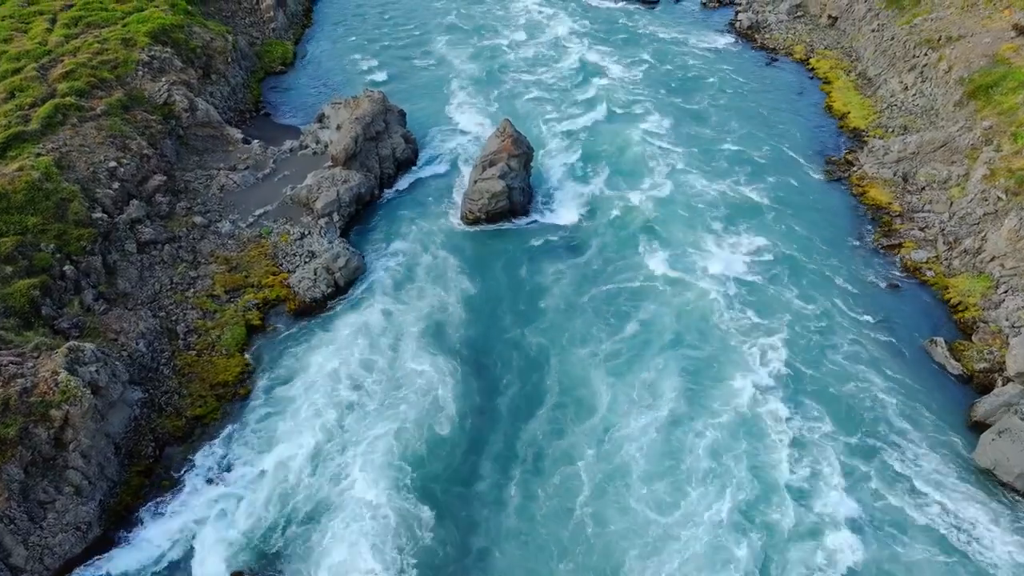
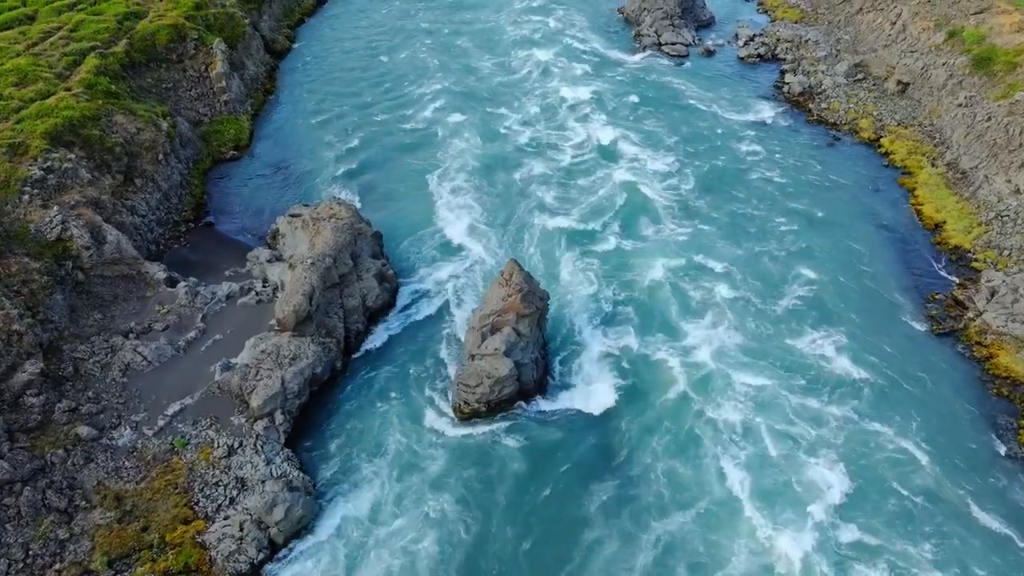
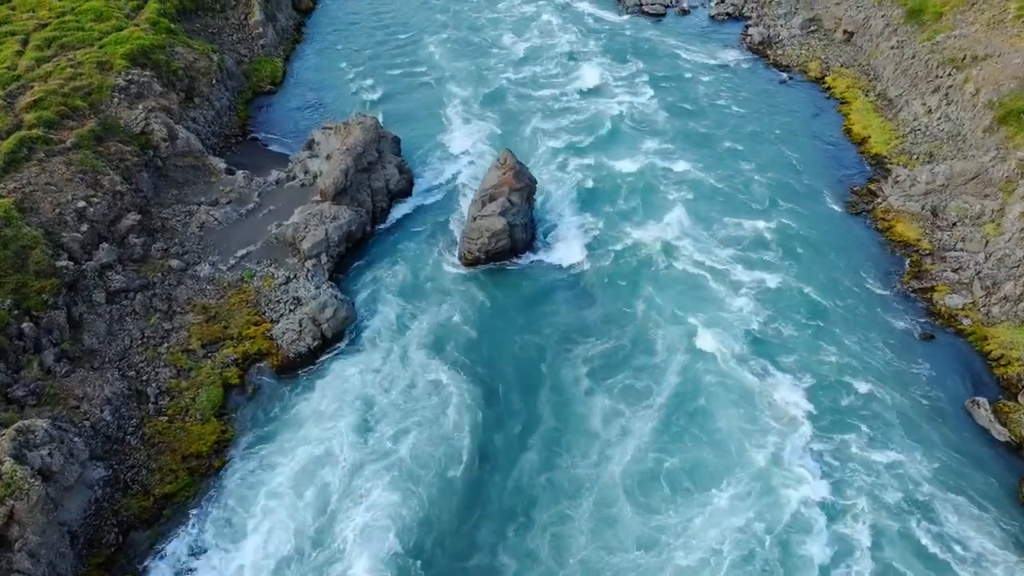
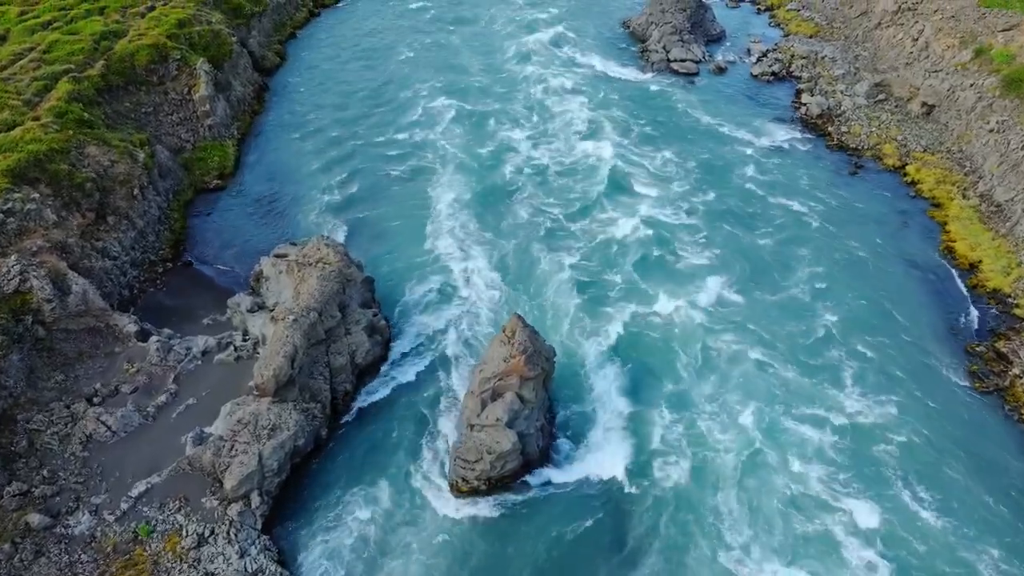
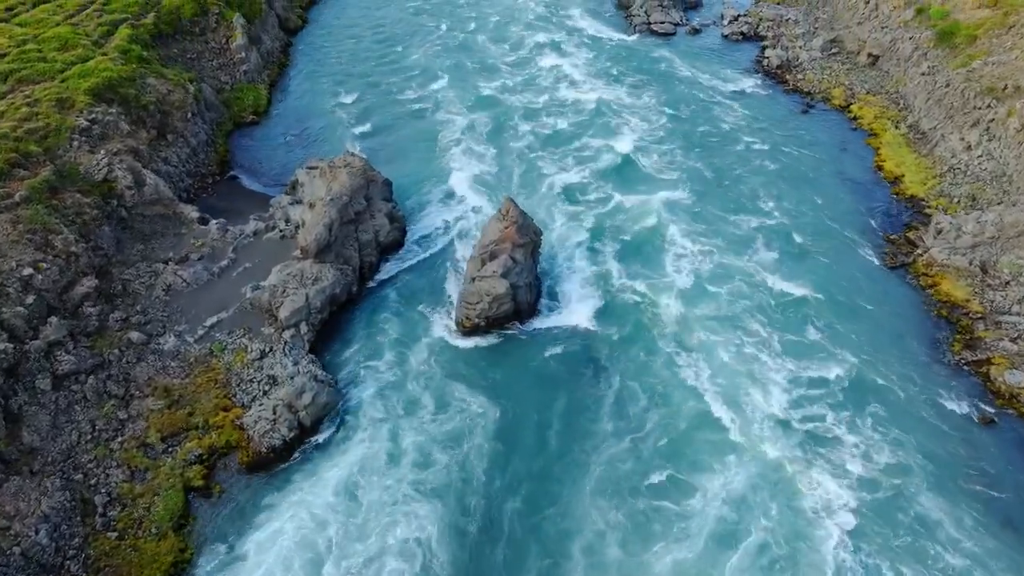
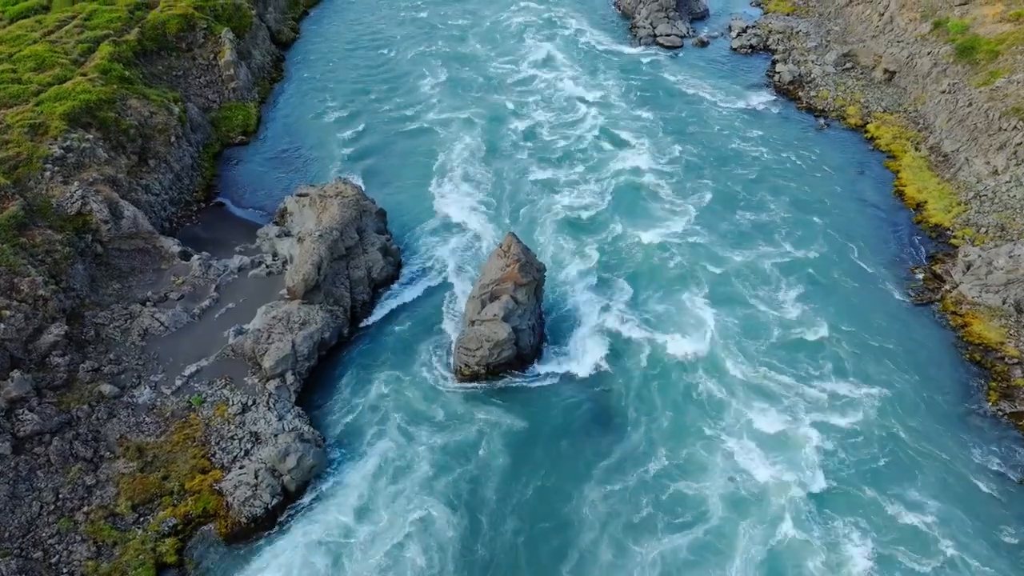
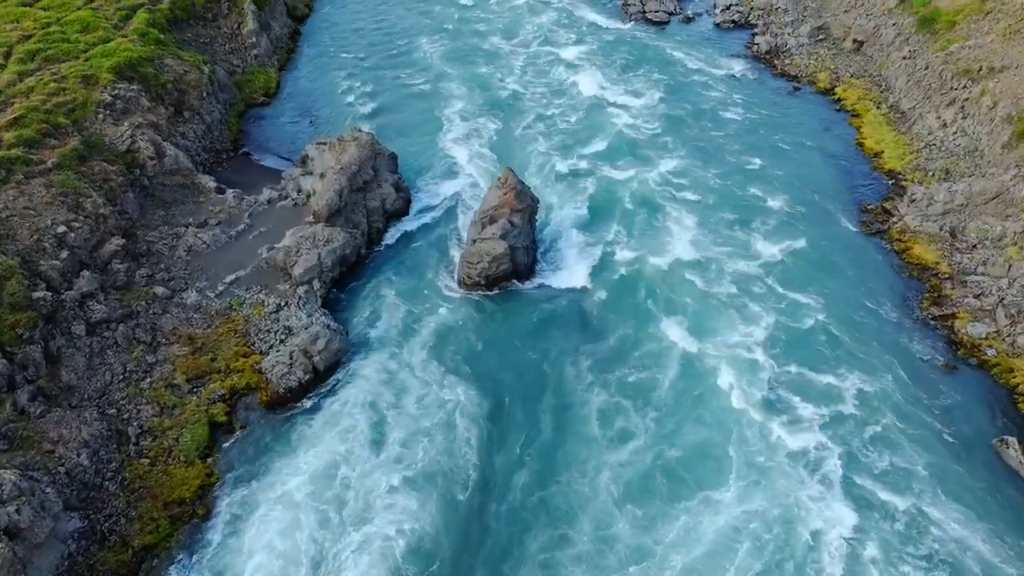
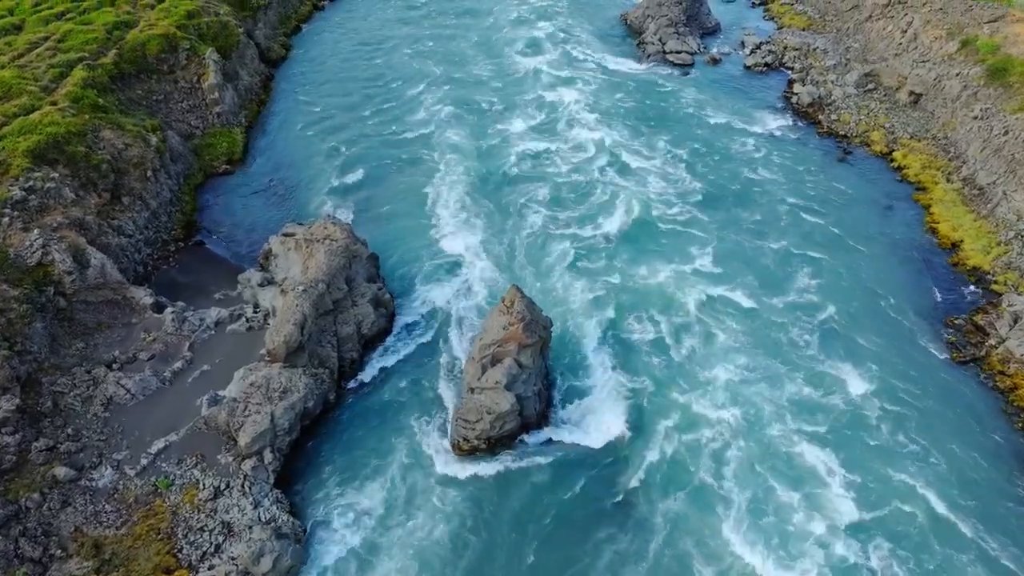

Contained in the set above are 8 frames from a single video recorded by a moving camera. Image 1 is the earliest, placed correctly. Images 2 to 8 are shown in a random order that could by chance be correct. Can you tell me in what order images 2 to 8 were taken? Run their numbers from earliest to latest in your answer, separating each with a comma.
3, 7, 5, 6, 2, 8, 4
